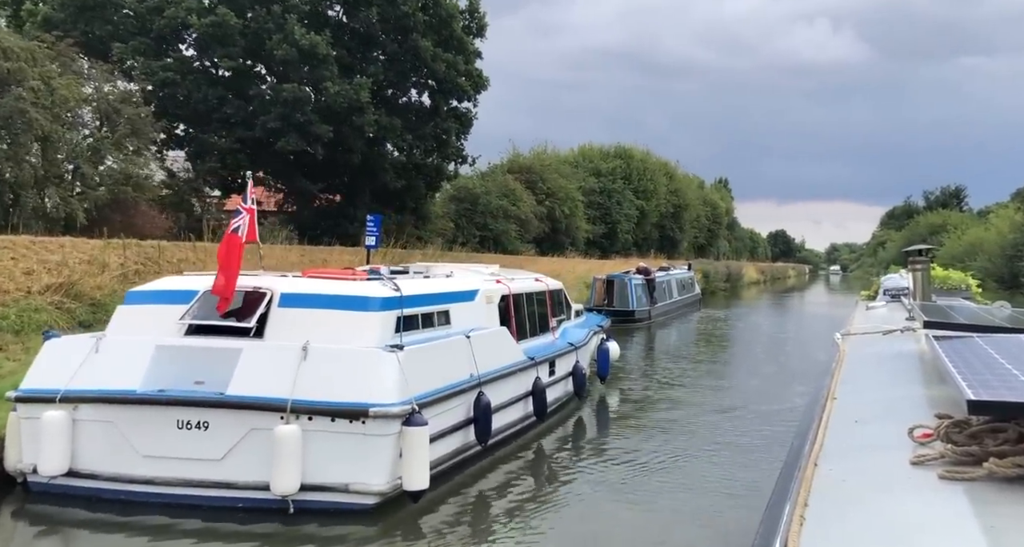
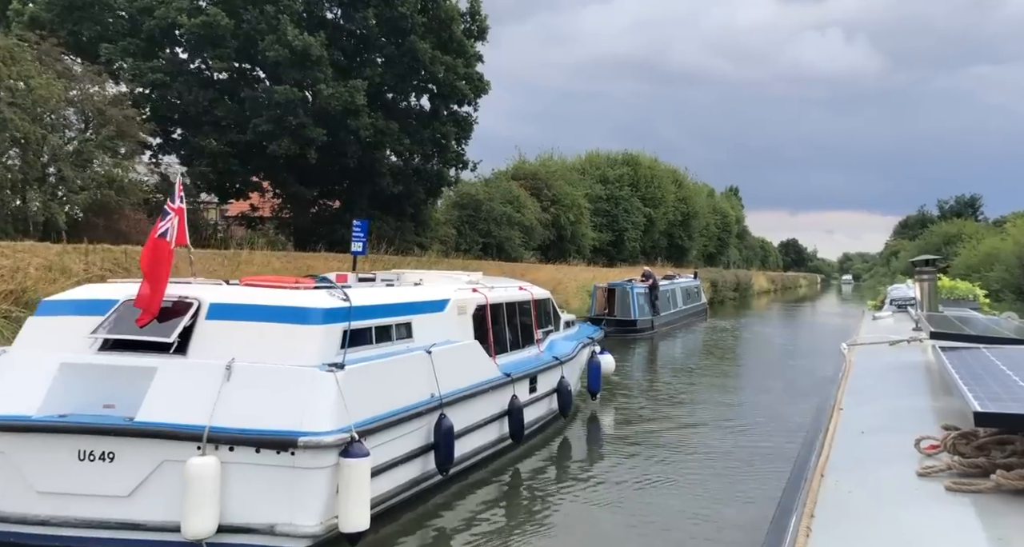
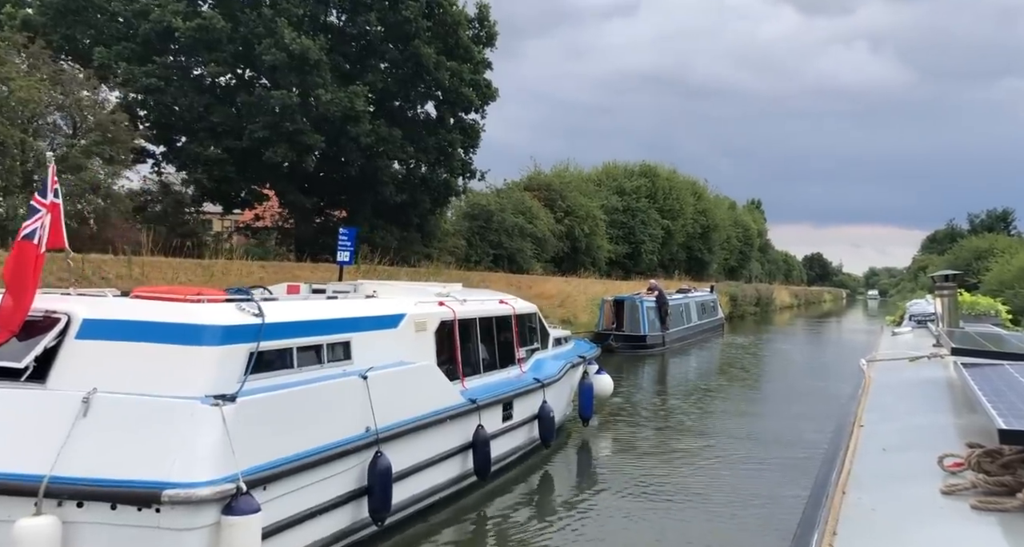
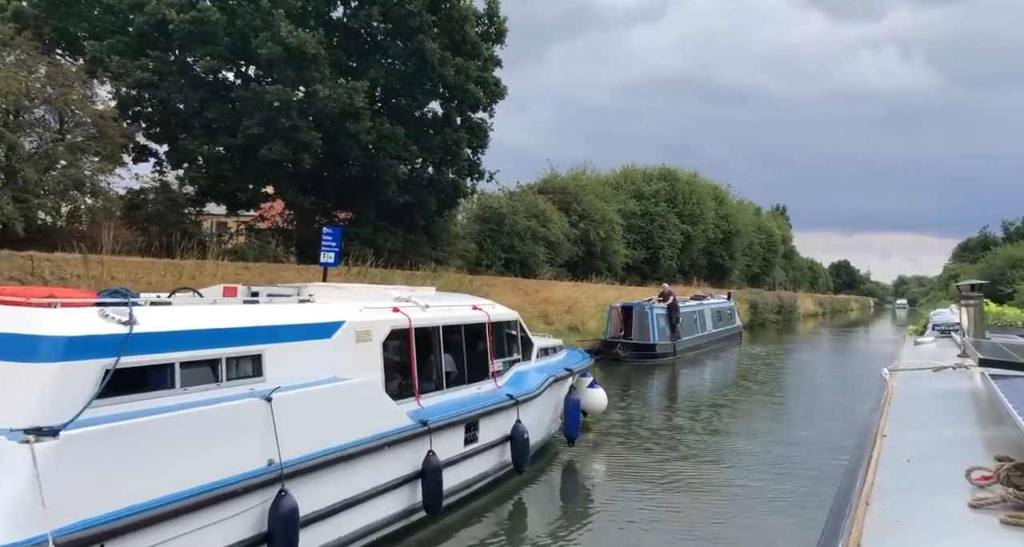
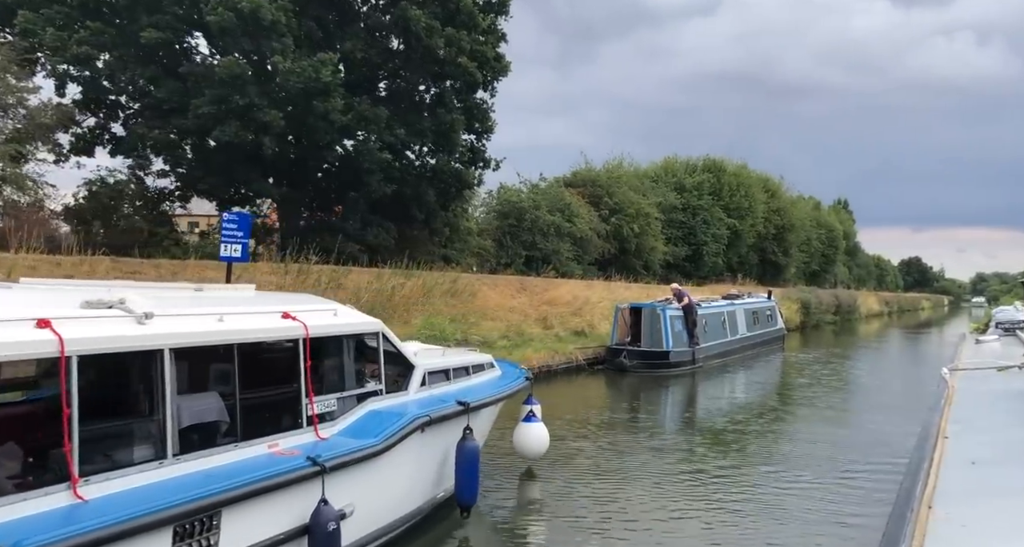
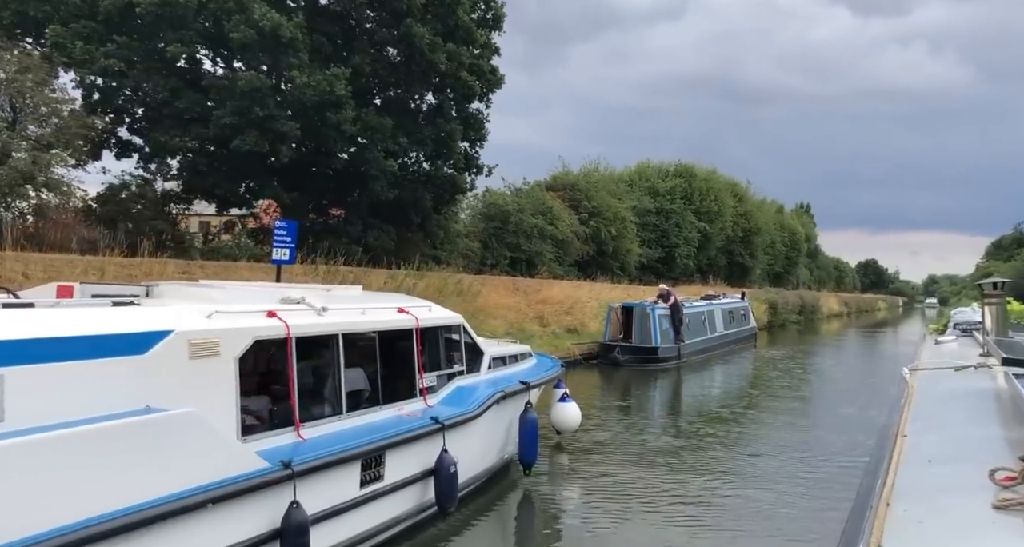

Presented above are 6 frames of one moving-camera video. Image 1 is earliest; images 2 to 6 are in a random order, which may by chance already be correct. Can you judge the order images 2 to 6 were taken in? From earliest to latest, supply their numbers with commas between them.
2, 3, 4, 6, 5
